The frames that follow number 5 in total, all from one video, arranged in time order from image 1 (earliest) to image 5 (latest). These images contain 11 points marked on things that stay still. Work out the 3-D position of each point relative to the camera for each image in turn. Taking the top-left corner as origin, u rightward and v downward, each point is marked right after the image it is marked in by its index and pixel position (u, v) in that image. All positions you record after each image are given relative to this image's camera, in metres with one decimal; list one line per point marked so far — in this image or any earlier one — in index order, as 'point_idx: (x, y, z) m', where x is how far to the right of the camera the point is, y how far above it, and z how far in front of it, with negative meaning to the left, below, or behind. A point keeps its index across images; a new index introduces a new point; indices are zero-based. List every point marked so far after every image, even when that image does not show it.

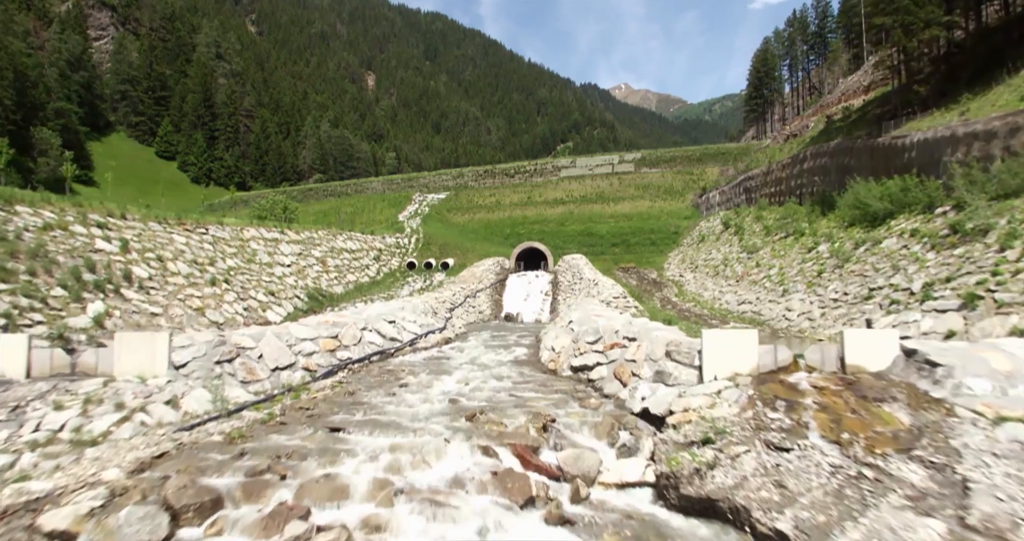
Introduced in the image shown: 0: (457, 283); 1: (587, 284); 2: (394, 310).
0: (-2.2, -0.5, +18.3) m
1: (+2.7, -0.5, +16.4) m
2: (-2.3, -0.8, +8.8) m
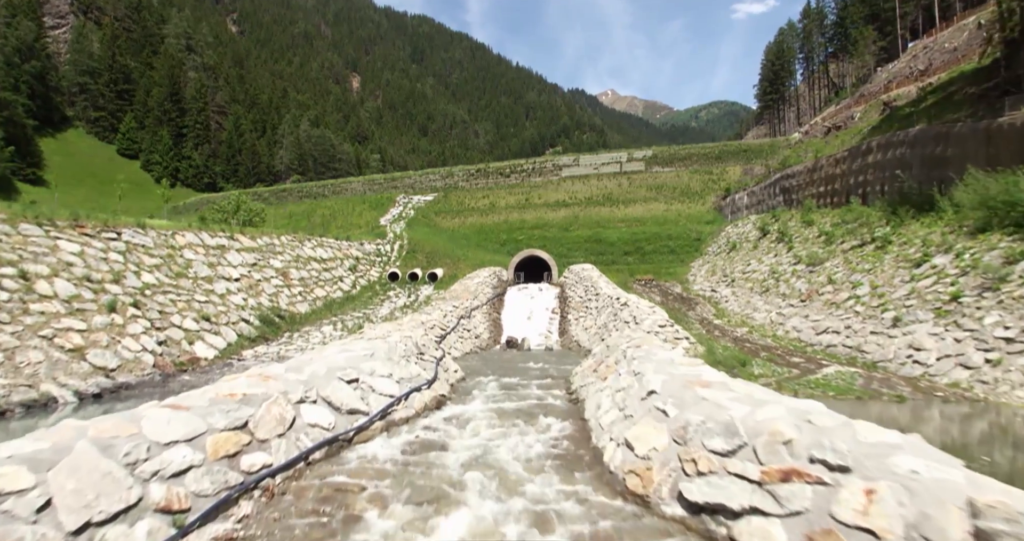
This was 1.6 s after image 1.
0: (-2.1, -1.0, +15.2) m
1: (+2.8, -0.9, +13.4) m
2: (-1.9, -1.1, +5.7) m
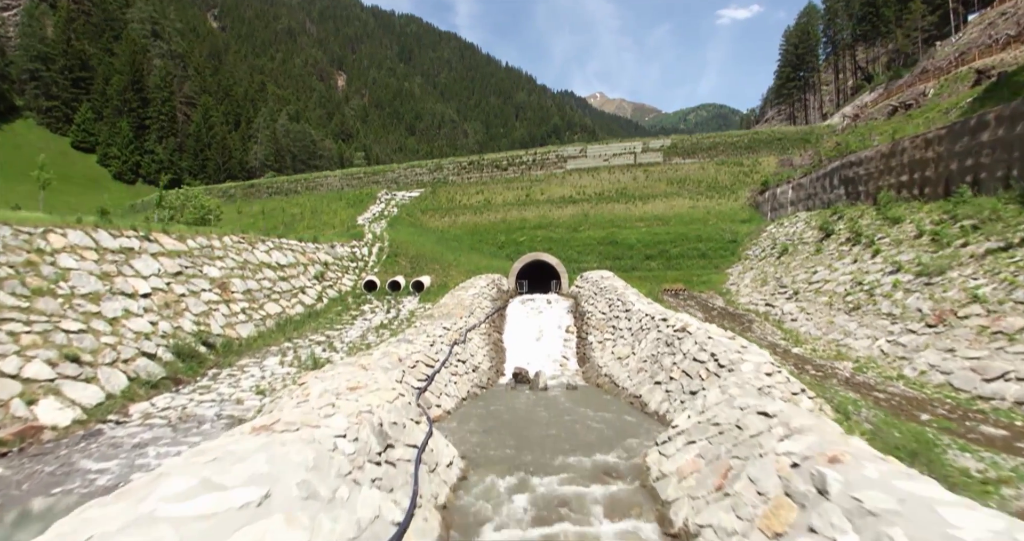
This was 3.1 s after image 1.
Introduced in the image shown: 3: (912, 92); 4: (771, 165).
0: (-1.9, -1.2, +11.8) m
1: (+3.0, -1.2, +10.2) m
2: (-1.5, -1.3, +2.3) m
3: (+14.2, +6.3, +16.1) m
4: (+11.4, +4.6, +20.0) m
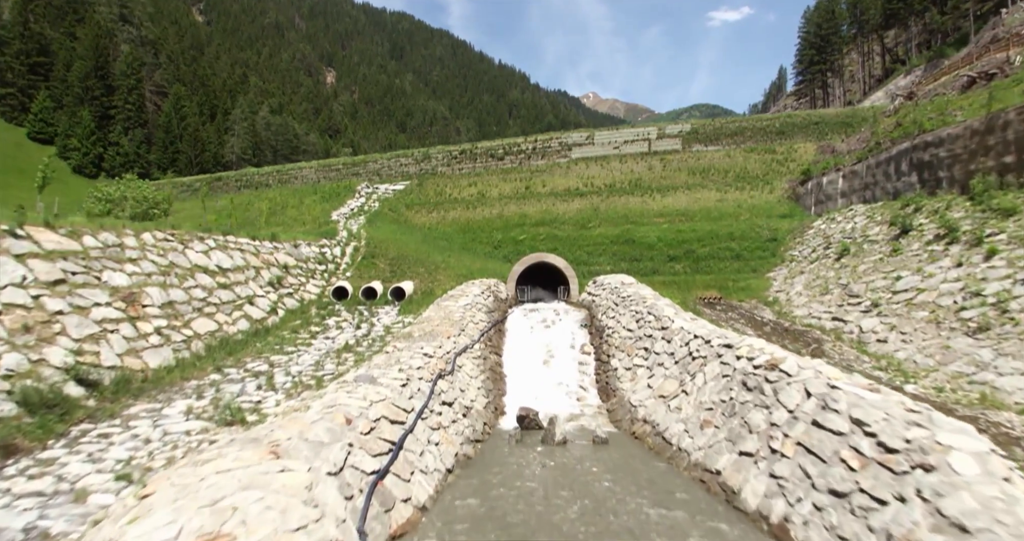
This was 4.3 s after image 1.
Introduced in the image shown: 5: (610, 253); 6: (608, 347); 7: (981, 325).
0: (-1.9, -1.4, +9.0) m
1: (+3.1, -1.3, +7.5) m
2: (-1.3, -1.5, -0.4) m
3: (+14.1, +6.2, +13.6) m
4: (+11.3, +4.5, +17.4) m
5: (+3.3, +0.6, +15.3) m
6: (+2.2, -1.8, +10.5) m
7: (+7.7, -0.9, +7.5) m
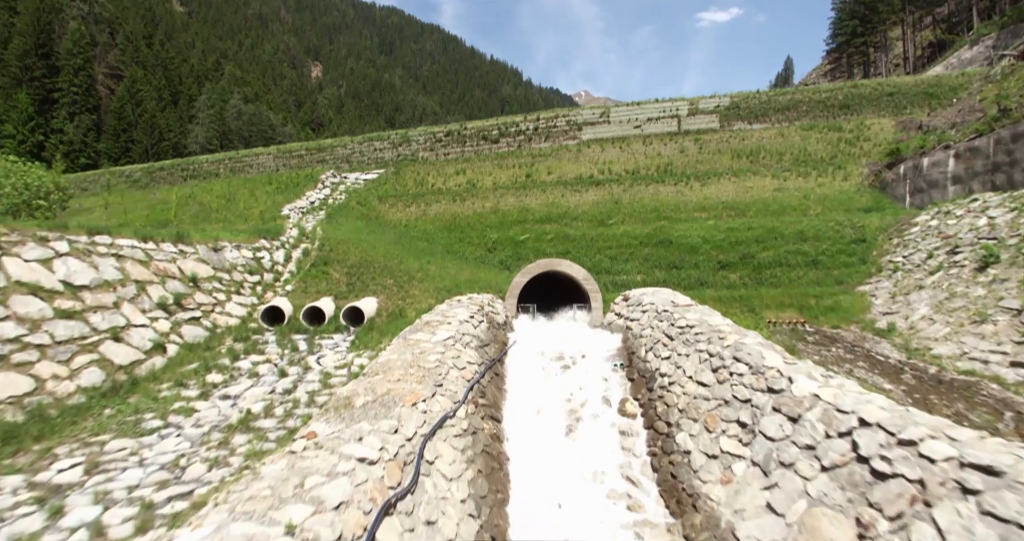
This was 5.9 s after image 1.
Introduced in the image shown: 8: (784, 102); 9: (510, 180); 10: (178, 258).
0: (-1.8, -1.7, +5.2) m
1: (+3.2, -1.6, +3.8) m
2: (-1.0, -1.8, -4.2) m
3: (+14.1, +5.9, +10.1) m
4: (+11.2, +4.2, +13.8) m
5: (+3.3, +0.3, +11.6) m
6: (+2.3, -2.1, +6.8) m
7: (+7.8, -1.2, +3.8) m
8: (+9.8, +6.2, +17.1) m
9: (-0.1, +3.3, +16.8) m
10: (-6.9, +0.3, +9.4) m
